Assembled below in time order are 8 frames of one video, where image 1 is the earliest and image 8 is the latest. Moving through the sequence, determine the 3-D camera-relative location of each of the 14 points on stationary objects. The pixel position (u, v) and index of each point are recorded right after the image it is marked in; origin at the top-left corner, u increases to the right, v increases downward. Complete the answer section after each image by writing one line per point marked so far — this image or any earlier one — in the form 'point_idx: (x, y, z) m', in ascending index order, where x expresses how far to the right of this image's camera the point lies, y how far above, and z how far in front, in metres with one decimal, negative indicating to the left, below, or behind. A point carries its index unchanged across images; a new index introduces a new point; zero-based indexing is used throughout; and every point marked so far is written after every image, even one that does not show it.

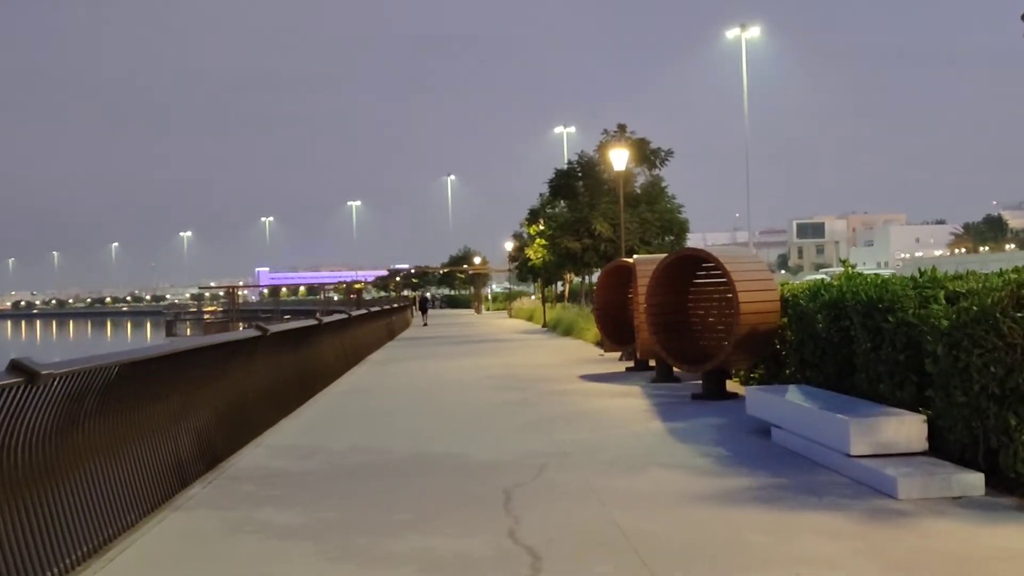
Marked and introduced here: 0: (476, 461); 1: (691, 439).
0: (-0.3, -1.5, +9.6) m
1: (+1.7, -1.5, +10.8) m
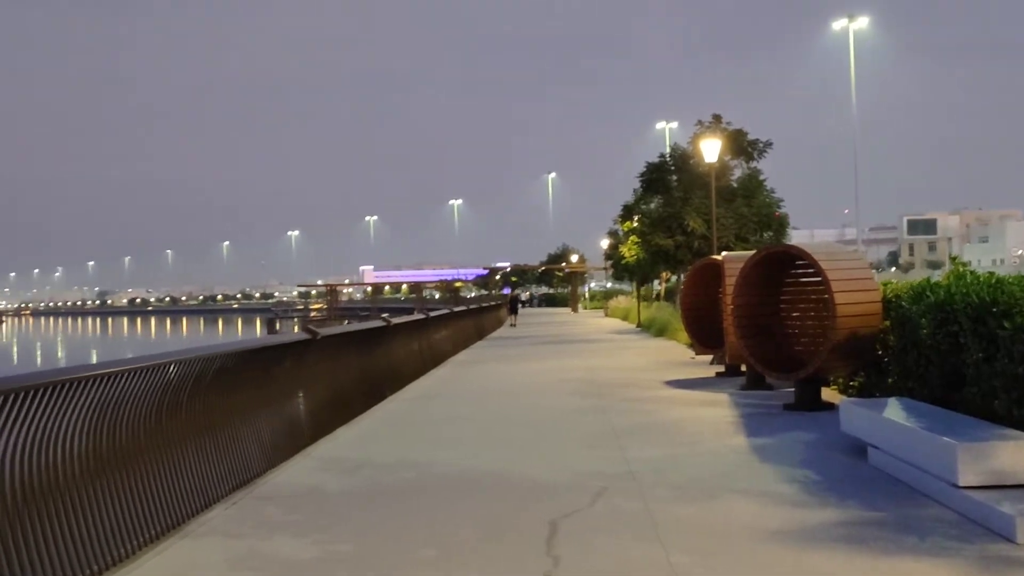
0: (+0.1, -1.5, +8.7) m
1: (+2.3, -1.5, +9.6) m
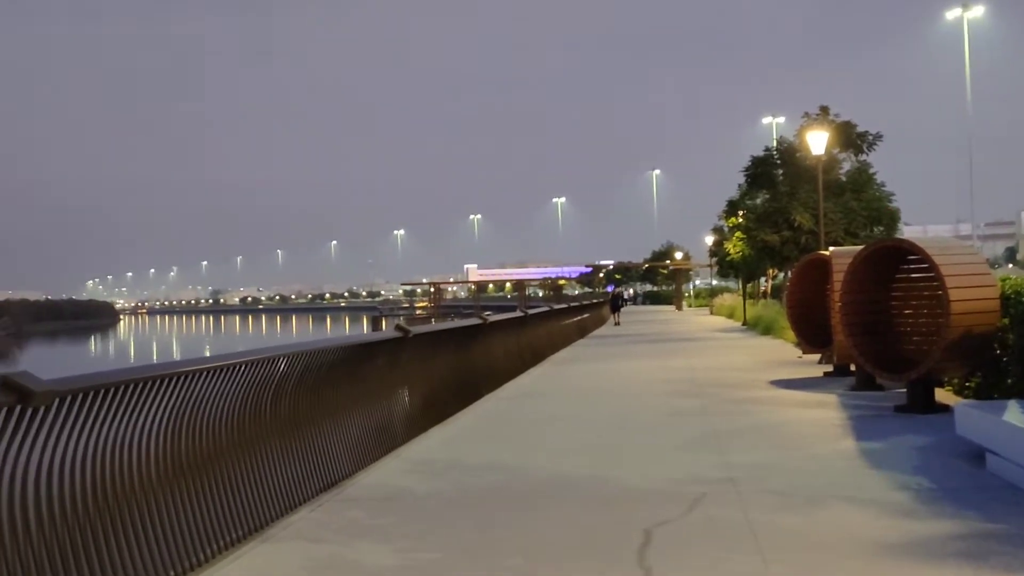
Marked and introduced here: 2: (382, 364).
0: (+0.8, -1.5, +8.4) m
1: (+3.1, -1.5, +9.1) m
2: (-1.3, -0.8, +11.5) m
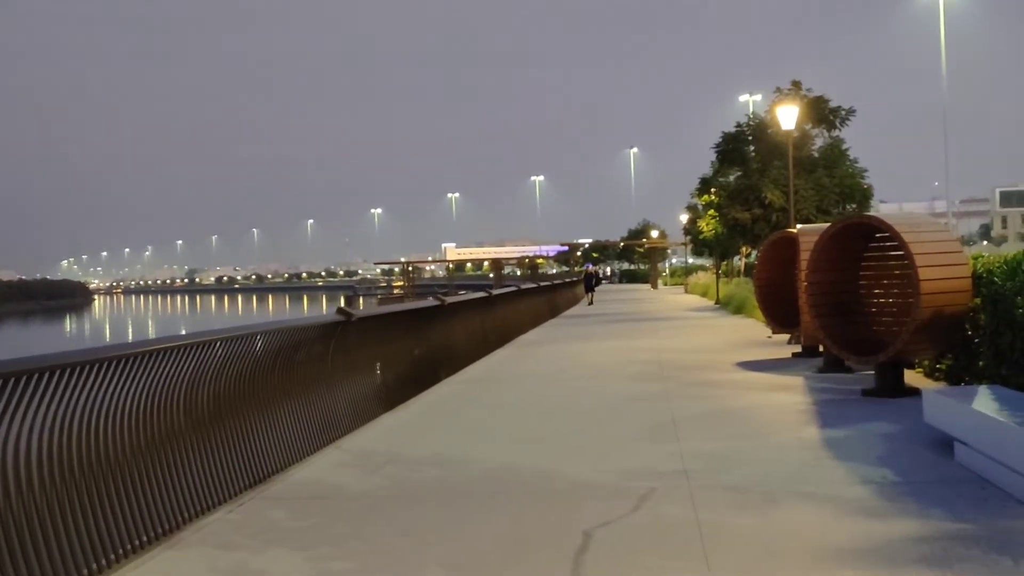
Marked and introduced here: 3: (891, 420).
0: (+0.4, -1.4, +7.8) m
1: (+2.6, -1.3, +8.6) m
2: (-1.8, -0.6, +10.9) m
3: (+3.5, -1.2, +10.1) m
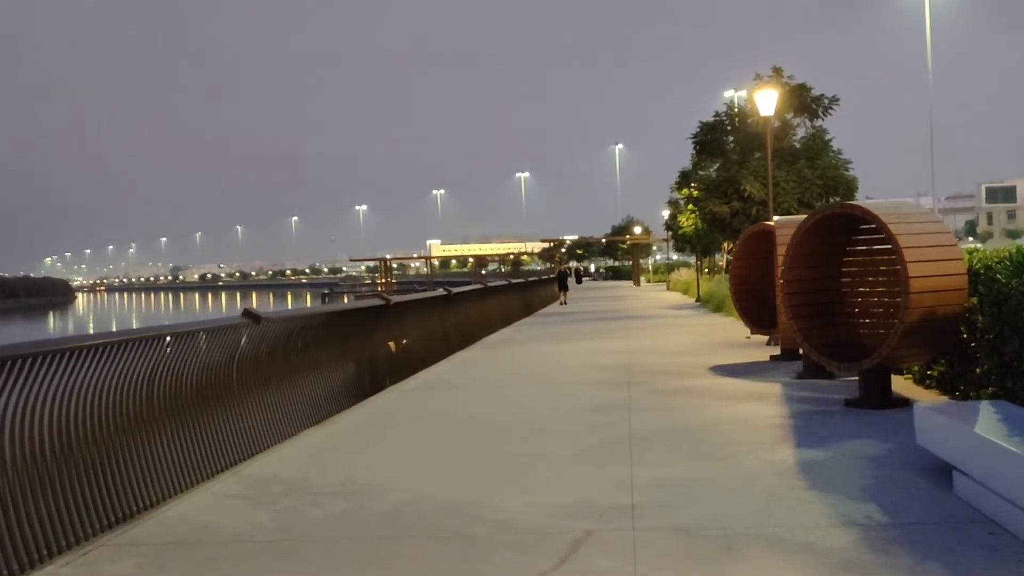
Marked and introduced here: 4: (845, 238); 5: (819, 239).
0: (-0.1, -1.4, +6.5) m
1: (+2.1, -1.3, +7.3) m
2: (-2.4, -0.6, +9.5) m
3: (+2.9, -1.2, +8.8) m
4: (+3.7, +0.6, +12.3) m
5: (+3.3, +0.5, +11.9) m
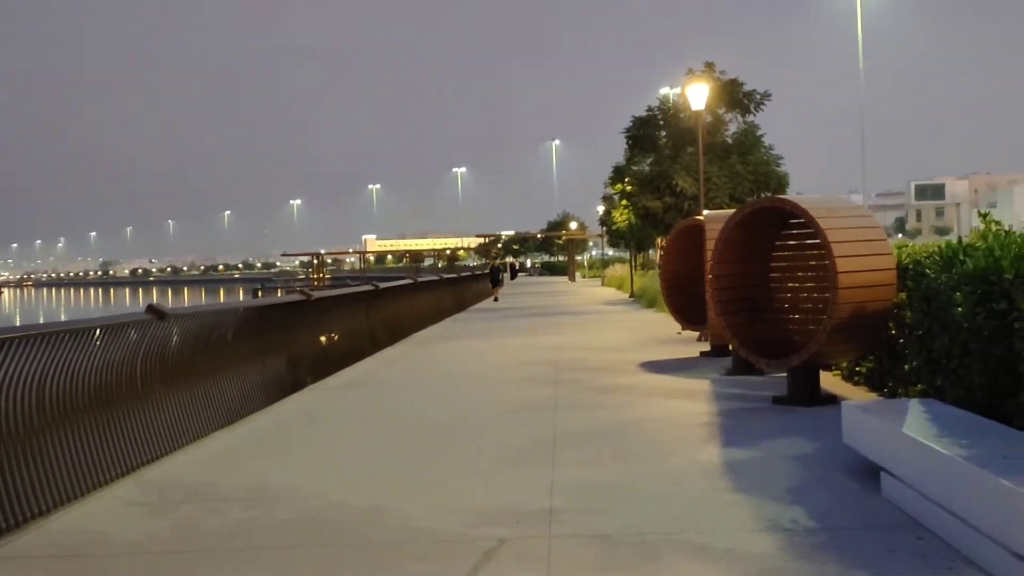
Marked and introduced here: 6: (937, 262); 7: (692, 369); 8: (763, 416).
0: (-0.6, -1.4, +6.1) m
1: (+1.5, -1.2, +7.0) m
2: (-3.0, -0.5, +9.0) m
3: (+2.3, -1.2, +8.6) m
4: (+2.9, +0.6, +12.1) m
5: (+2.5, +0.6, +11.7) m
6: (+3.2, +0.2, +8.4) m
7: (+2.3, -1.0, +14.1) m
8: (+2.3, -1.2, +10.0) m
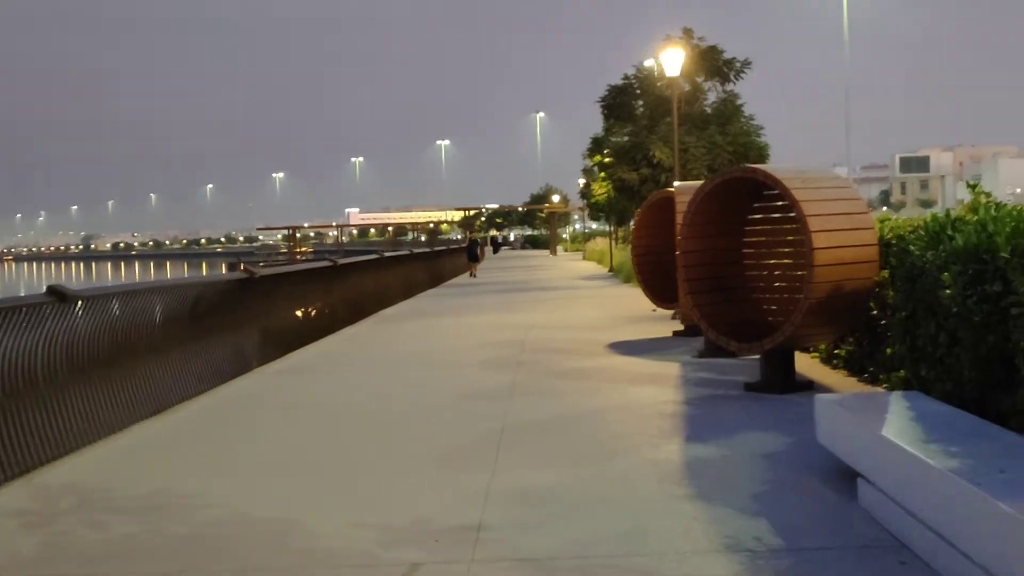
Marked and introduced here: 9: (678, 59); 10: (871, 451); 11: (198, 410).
0: (-1.0, -1.3, +5.2) m
1: (+1.1, -1.1, +6.2) m
2: (-3.4, -0.4, +8.1) m
3: (+1.9, -1.0, +7.8) m
4: (+2.4, +0.8, +11.3) m
5: (+2.0, +0.8, +10.9) m
6: (+2.8, +0.3, +7.6) m
7: (+1.8, -0.7, +13.3) m
8: (+1.8, -1.0, +9.2) m
9: (+2.9, +4.0, +19.5) m
10: (+1.8, -0.8, +5.4) m
11: (-2.9, -1.1, +10.1) m
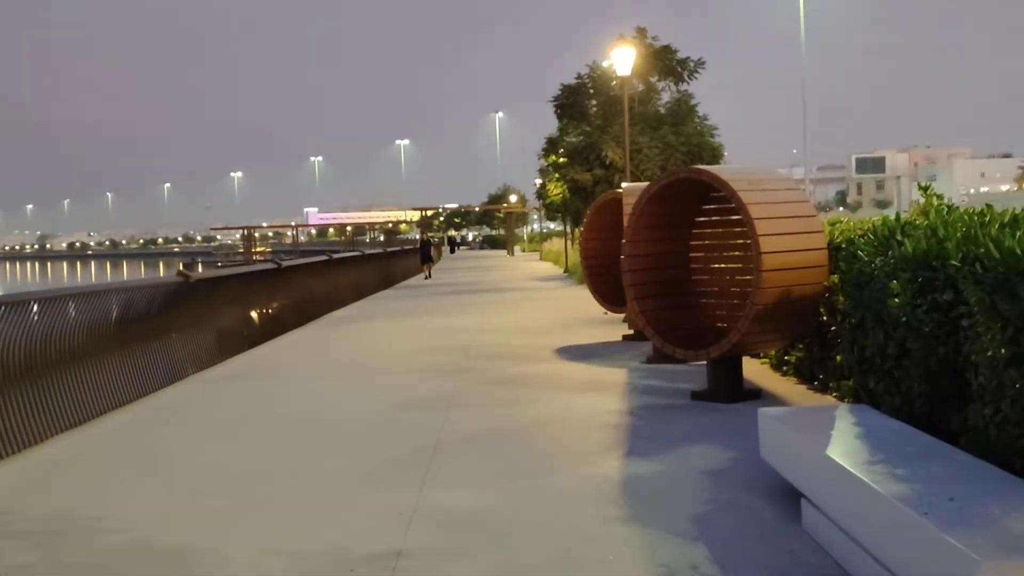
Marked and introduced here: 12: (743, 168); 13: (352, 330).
0: (-1.4, -1.3, +4.8) m
1: (+0.7, -1.2, +5.9) m
2: (-3.9, -0.4, +7.6) m
3: (+1.4, -1.1, +7.5) m
4: (+1.8, +0.8, +10.9) m
5: (+1.5, +0.8, +10.6) m
6: (+2.4, +0.3, +7.3) m
7: (+1.2, -0.8, +13.0) m
8: (+1.3, -1.0, +8.9) m
9: (+2.1, +4.0, +19.2) m
10: (+1.4, -0.8, +5.1) m
11: (-3.4, -1.2, +9.6) m
12: (+2.0, +1.0, +9.2) m
13: (-2.7, -0.7, +18.8) m
